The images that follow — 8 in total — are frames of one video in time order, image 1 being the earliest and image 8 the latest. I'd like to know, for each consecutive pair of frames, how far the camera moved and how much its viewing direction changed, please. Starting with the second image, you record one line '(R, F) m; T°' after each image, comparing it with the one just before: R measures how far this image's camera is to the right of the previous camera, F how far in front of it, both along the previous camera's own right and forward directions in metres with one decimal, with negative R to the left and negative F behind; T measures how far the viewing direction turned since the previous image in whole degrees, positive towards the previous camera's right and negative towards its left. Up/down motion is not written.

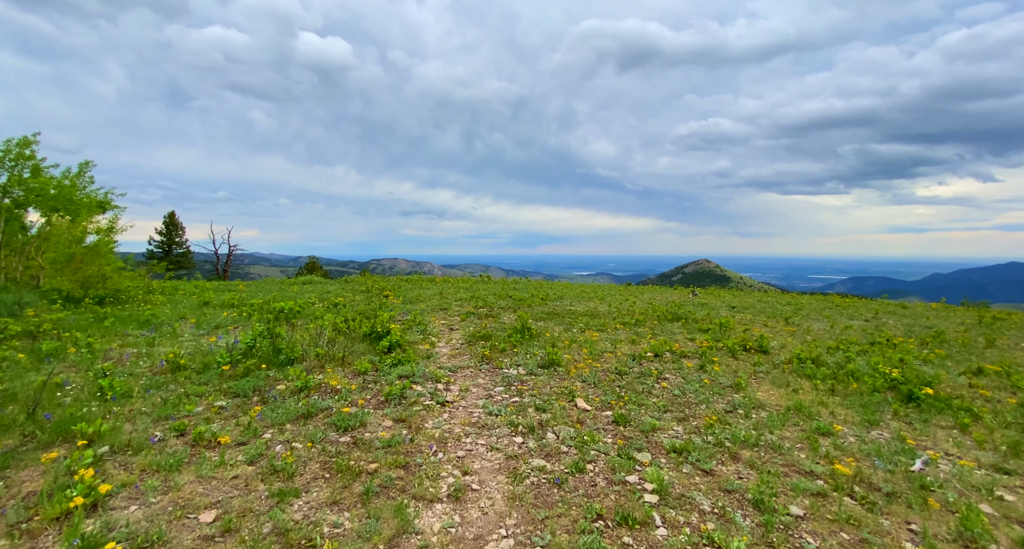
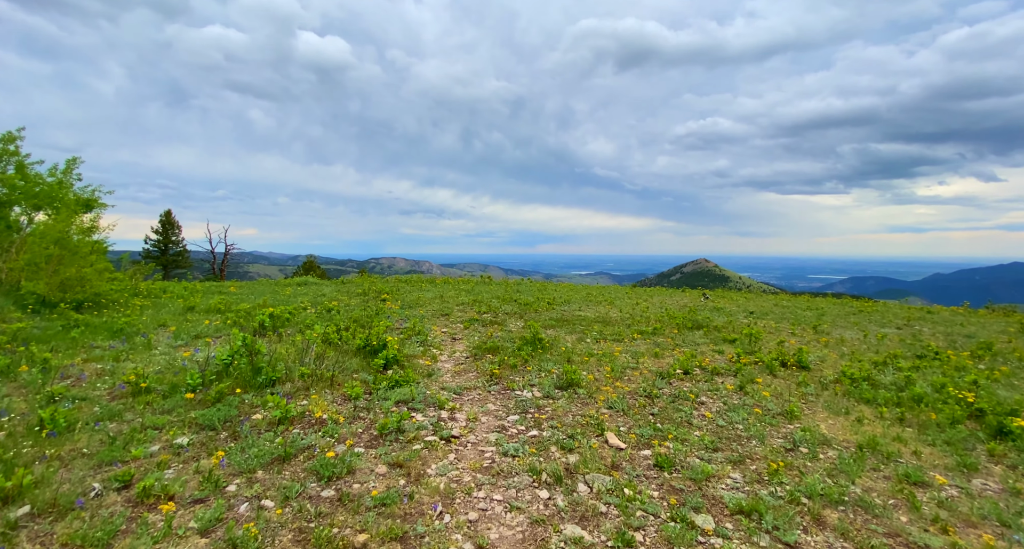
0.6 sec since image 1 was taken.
(-0.3, +1.3) m; 0°
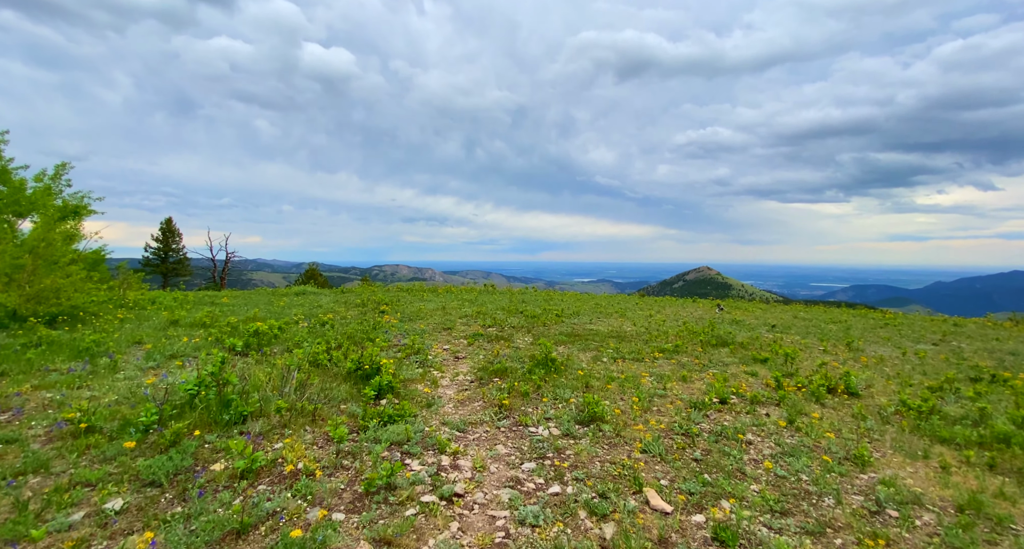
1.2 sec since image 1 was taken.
(-0.2, +1.3) m; 0°
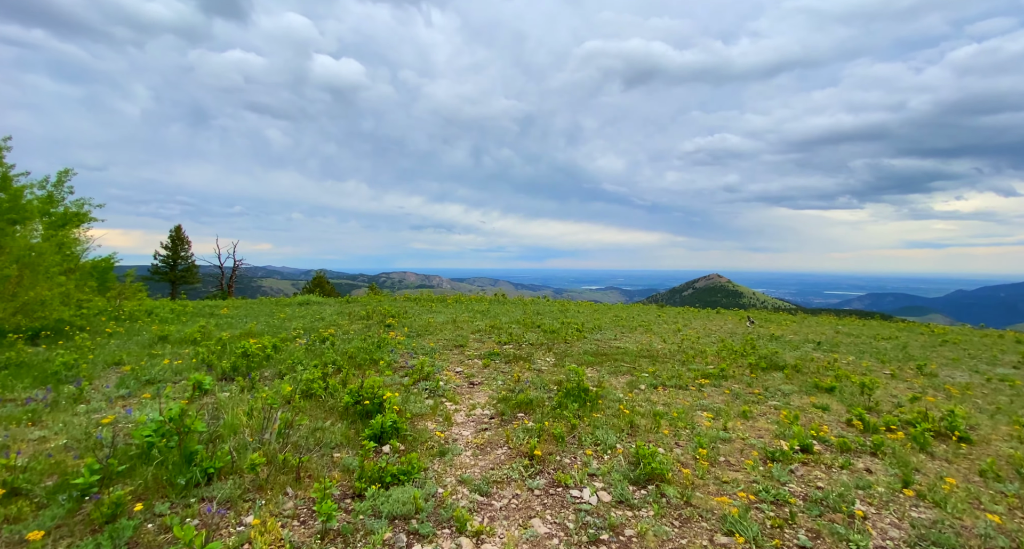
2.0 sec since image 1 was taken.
(-0.4, +1.6) m; -1°
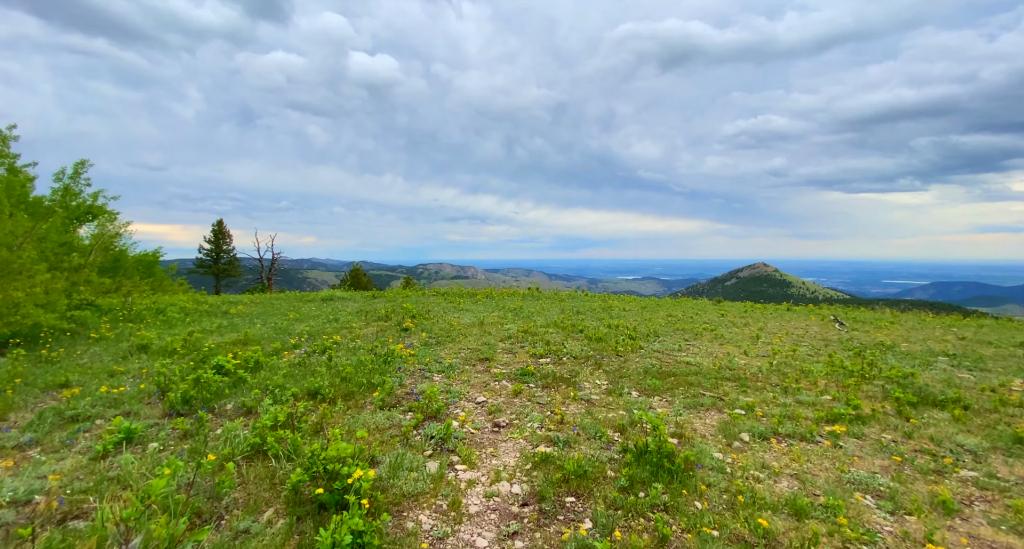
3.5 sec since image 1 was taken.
(-0.1, +3.3) m; -4°
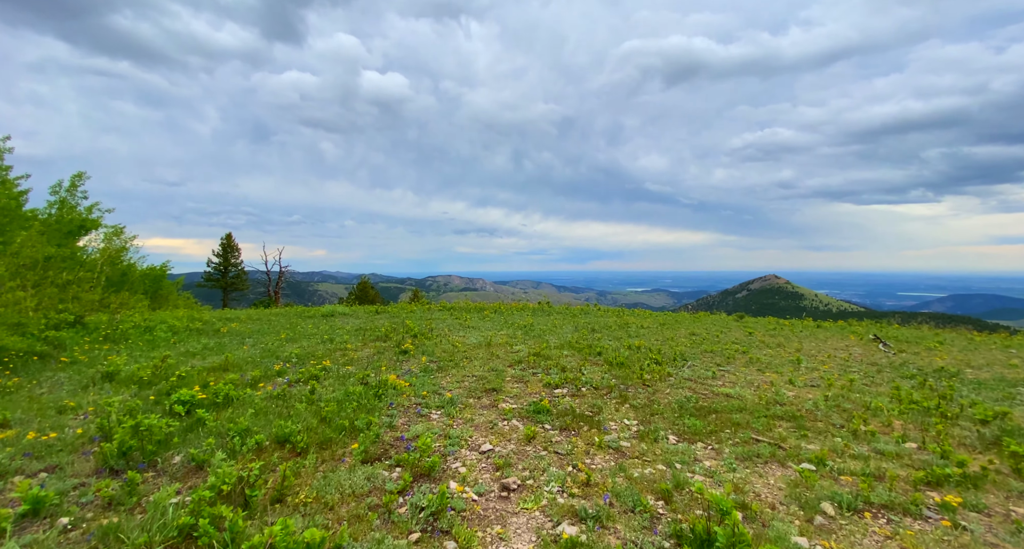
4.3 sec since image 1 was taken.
(-0.1, +1.6) m; -1°
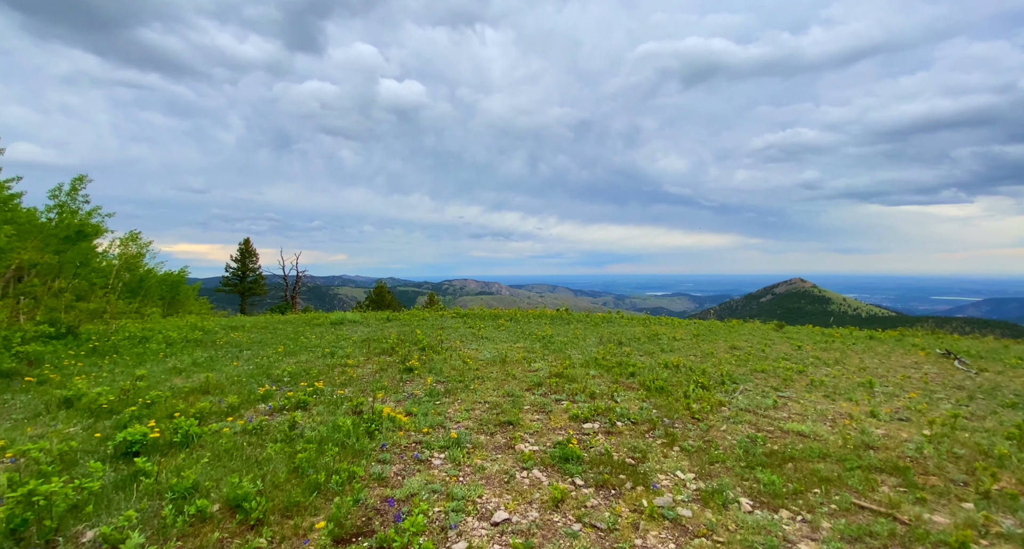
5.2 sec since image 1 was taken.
(-0.1, +1.9) m; -2°
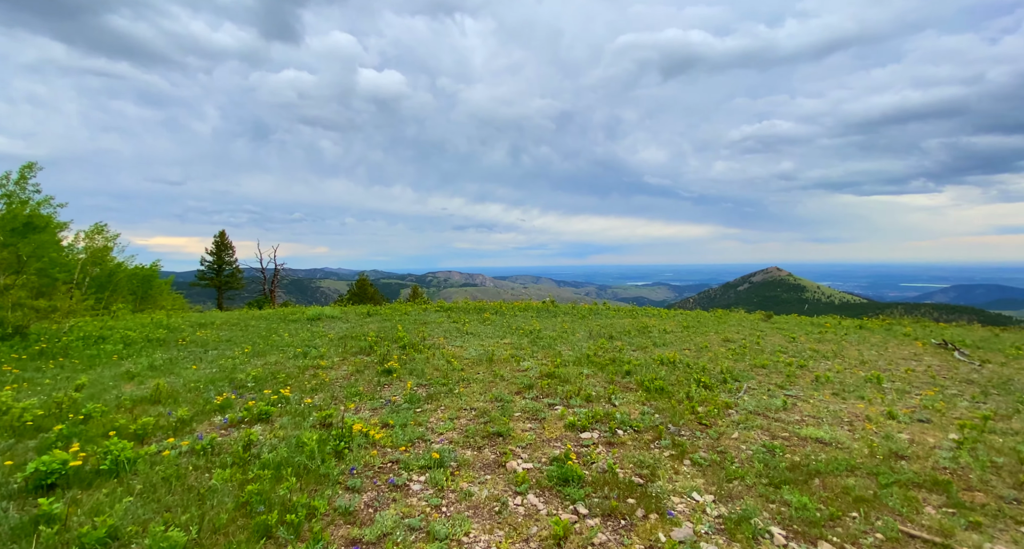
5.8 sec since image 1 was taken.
(-0.1, +1.1) m; +2°
